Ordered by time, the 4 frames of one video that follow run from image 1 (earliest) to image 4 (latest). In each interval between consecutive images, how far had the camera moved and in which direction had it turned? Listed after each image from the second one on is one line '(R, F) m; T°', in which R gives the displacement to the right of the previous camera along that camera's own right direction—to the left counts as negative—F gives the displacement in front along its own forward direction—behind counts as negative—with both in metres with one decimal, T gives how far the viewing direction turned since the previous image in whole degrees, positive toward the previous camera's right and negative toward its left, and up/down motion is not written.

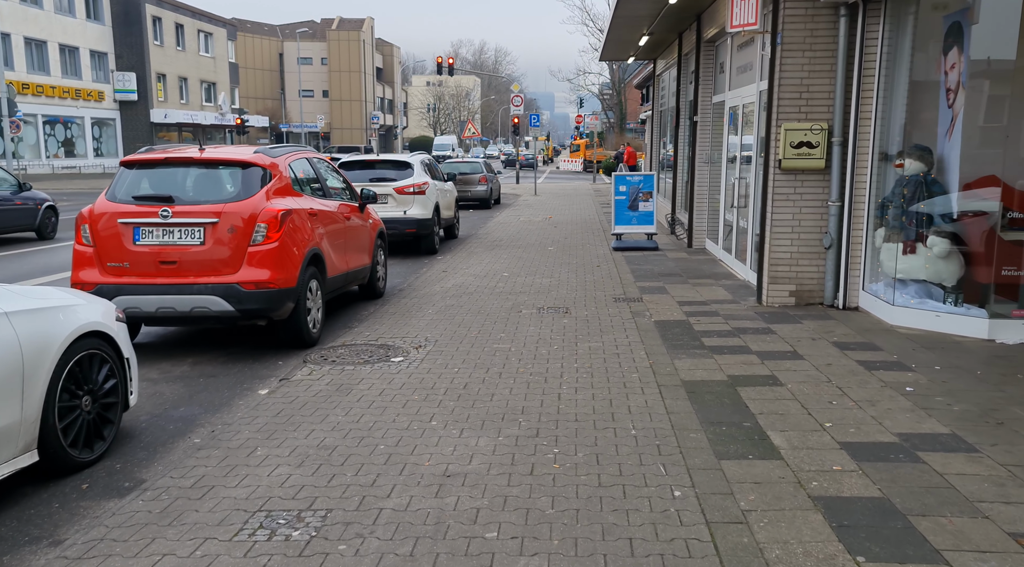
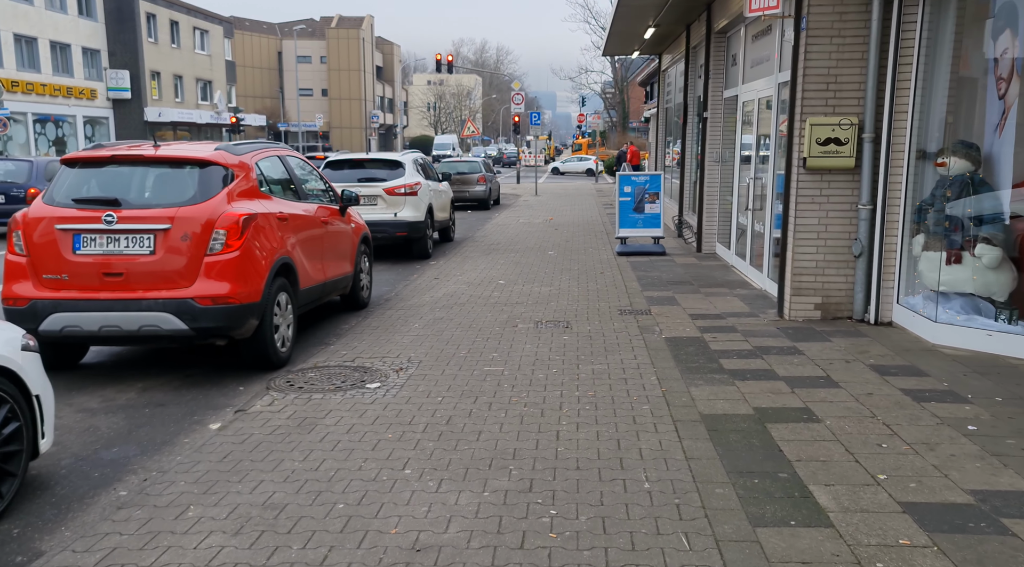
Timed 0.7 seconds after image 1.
(+0.1, +0.9) m; 0°
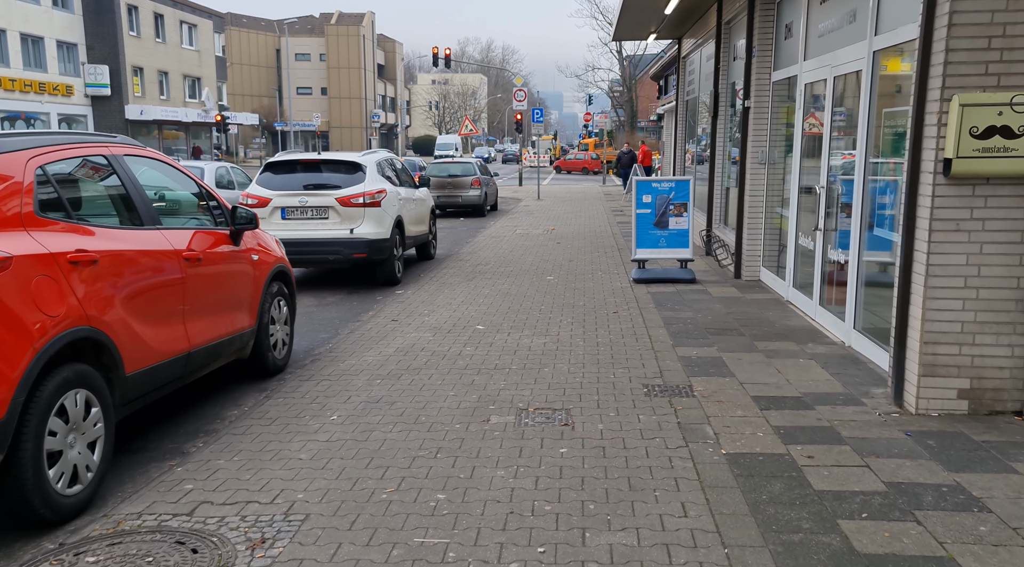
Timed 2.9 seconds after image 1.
(+0.2, +3.2) m; 0°
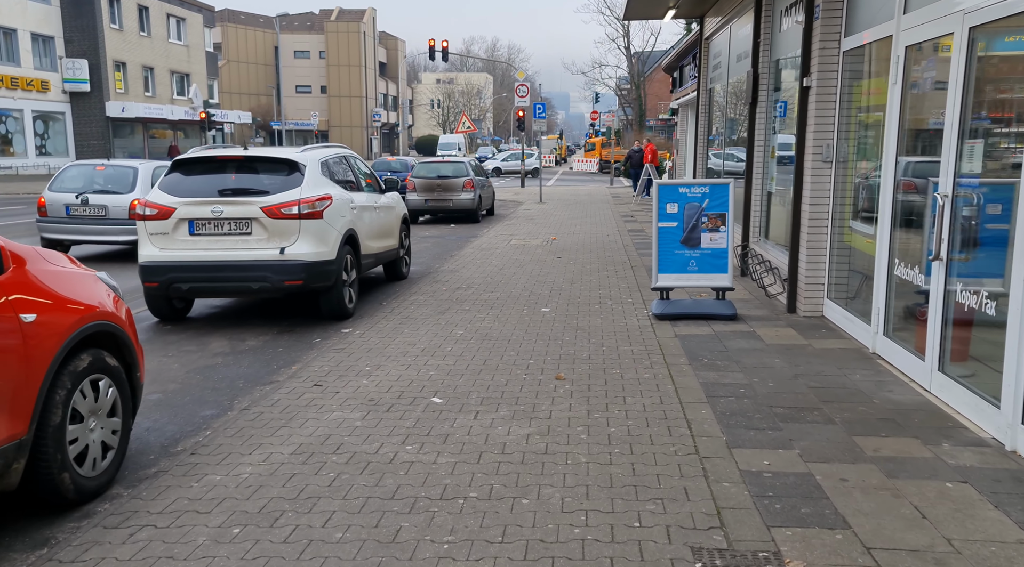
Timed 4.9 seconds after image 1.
(+0.2, +2.8) m; 0°
